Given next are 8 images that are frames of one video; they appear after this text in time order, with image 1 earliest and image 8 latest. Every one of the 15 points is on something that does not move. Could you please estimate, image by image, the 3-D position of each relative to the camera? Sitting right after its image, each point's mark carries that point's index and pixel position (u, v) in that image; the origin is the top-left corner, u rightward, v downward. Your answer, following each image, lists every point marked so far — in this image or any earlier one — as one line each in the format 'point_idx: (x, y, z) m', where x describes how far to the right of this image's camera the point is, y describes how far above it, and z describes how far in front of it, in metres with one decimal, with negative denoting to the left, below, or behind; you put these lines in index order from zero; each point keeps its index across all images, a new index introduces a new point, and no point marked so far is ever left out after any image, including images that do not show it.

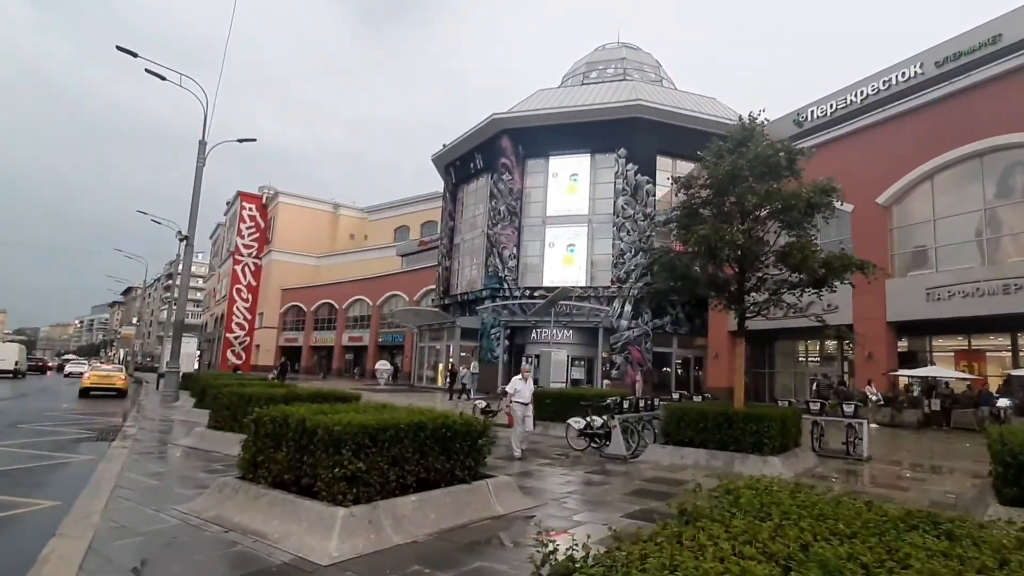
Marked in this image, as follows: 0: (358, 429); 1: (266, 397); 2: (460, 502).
0: (-1.2, -1.1, +4.9) m
1: (-4.3, -1.9, +10.4) m
2: (-0.5, -1.9, +5.3) m
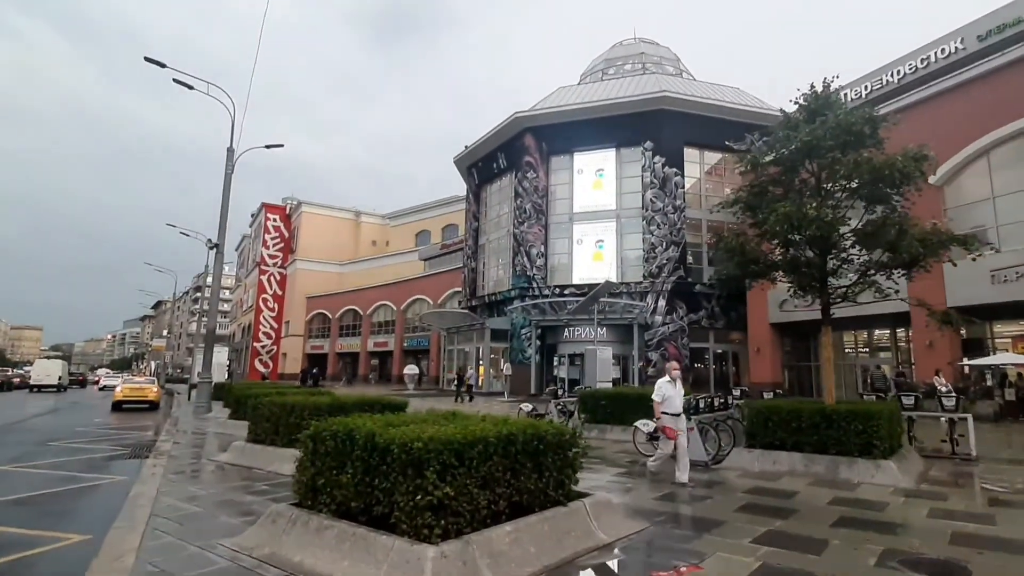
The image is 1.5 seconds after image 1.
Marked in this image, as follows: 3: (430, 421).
0: (-0.5, -1.1, +4.0) m
1: (-3.3, -1.9, +9.7) m
2: (+0.4, -1.8, +4.4) m
3: (-0.7, -1.2, +5.2) m
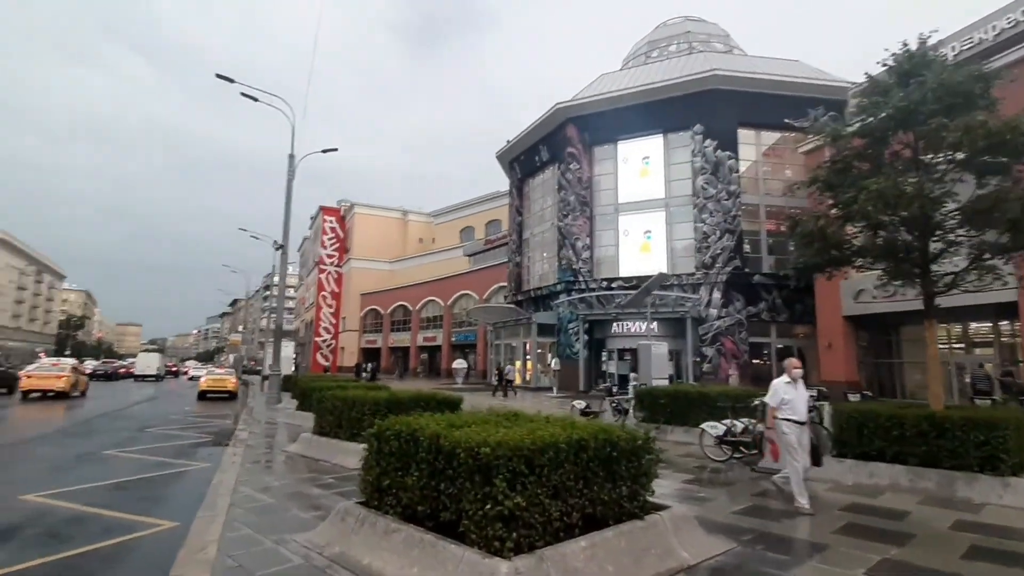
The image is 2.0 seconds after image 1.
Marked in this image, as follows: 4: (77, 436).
0: (0.0, -1.0, +3.7) m
1: (-2.4, -1.9, +9.6) m
2: (+0.9, -1.8, +4.0) m
3: (-0.1, -1.1, +4.9) m
4: (-9.5, -3.2, +12.7) m
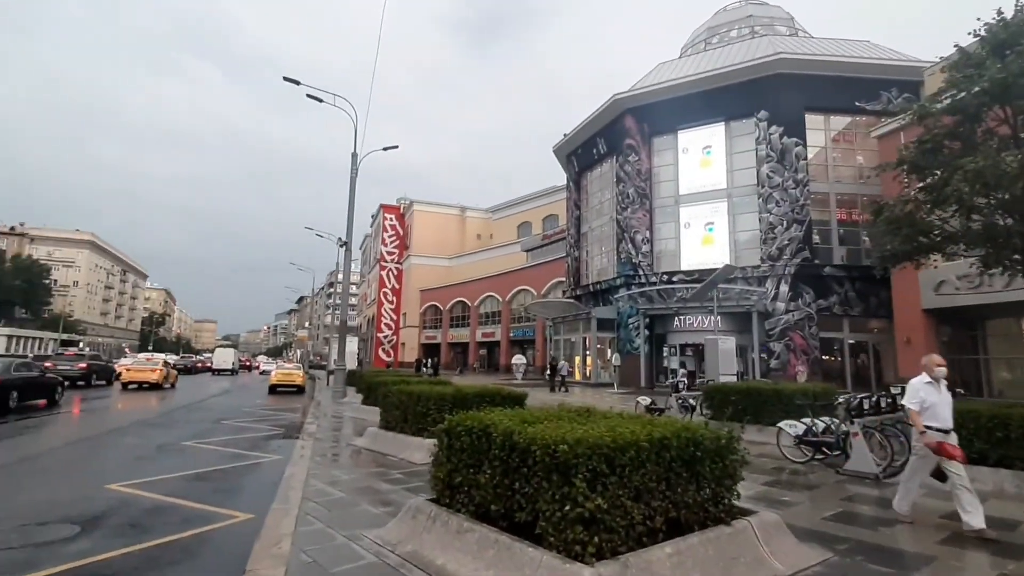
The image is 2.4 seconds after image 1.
0: (+0.5, -1.0, +3.5) m
1: (-1.3, -1.8, +9.6) m
2: (+1.4, -1.7, +3.8) m
3: (+0.5, -1.1, +4.7) m
4: (-8.0, -3.2, +13.4) m
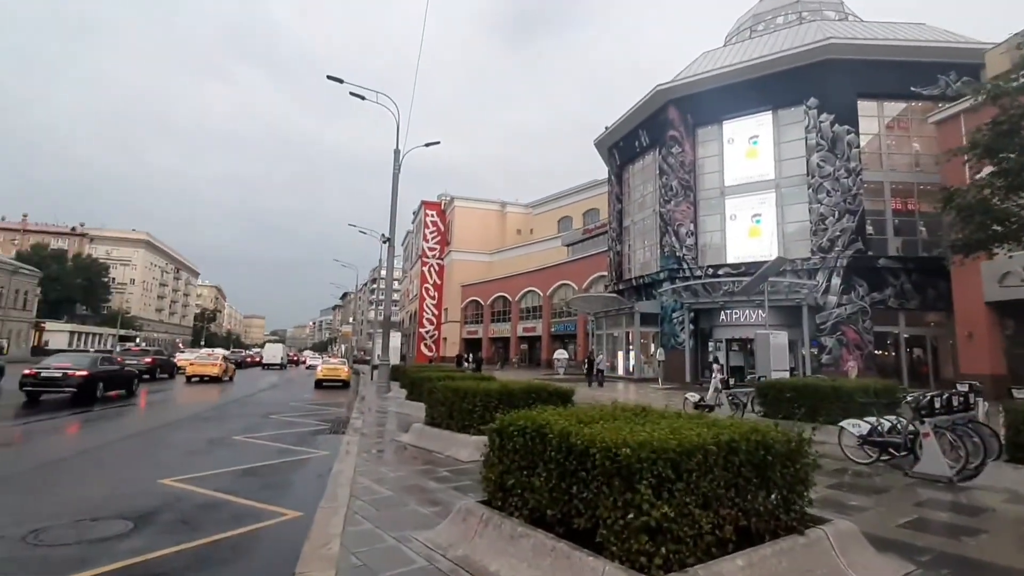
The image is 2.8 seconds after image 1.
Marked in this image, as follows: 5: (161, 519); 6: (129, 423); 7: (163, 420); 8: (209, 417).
0: (+0.8, -1.0, +3.3) m
1: (-0.6, -1.7, +9.6) m
2: (+1.7, -1.7, +3.5) m
3: (+0.9, -1.0, +4.6) m
4: (-7.0, -3.1, +13.8) m
5: (-3.6, -2.4, +6.1) m
6: (-8.6, -3.0, +13.2) m
7: (-8.2, -3.1, +13.7) m
8: (-7.5, -3.2, +14.5) m
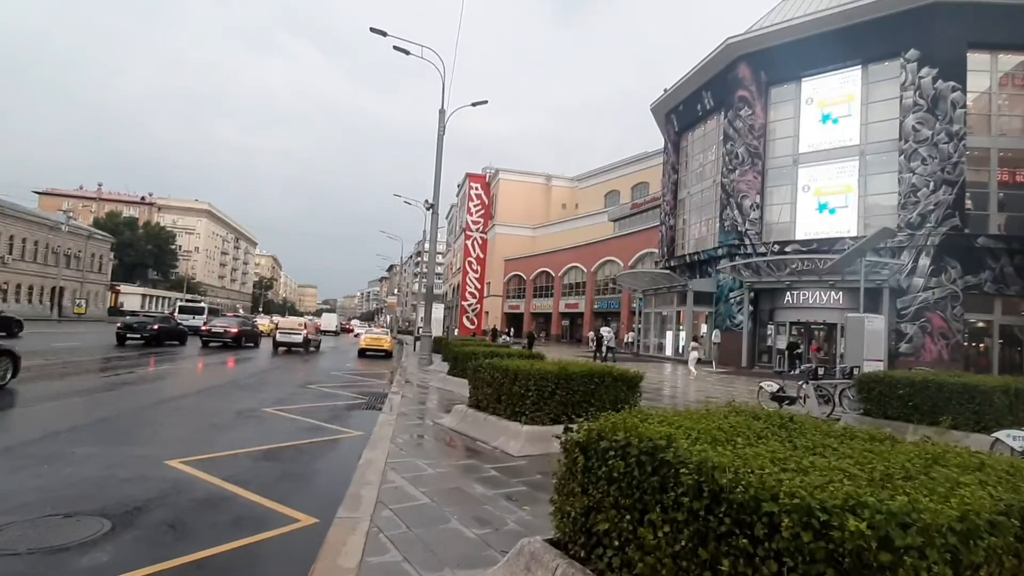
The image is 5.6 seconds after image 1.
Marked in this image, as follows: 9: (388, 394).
0: (+1.2, -0.7, +1.7) m
1: (+0.3, -1.2, +8.0) m
2: (+2.1, -1.5, +1.8) m
3: (+1.4, -0.8, +2.9) m
4: (-5.9, -2.2, +12.8) m
5: (-3.0, -1.9, +4.8) m
6: (-7.5, -2.1, +12.3) m
7: (-7.0, -2.2, +12.8) m
8: (-6.3, -2.3, +13.5) m
9: (-2.8, -2.4, +13.0) m
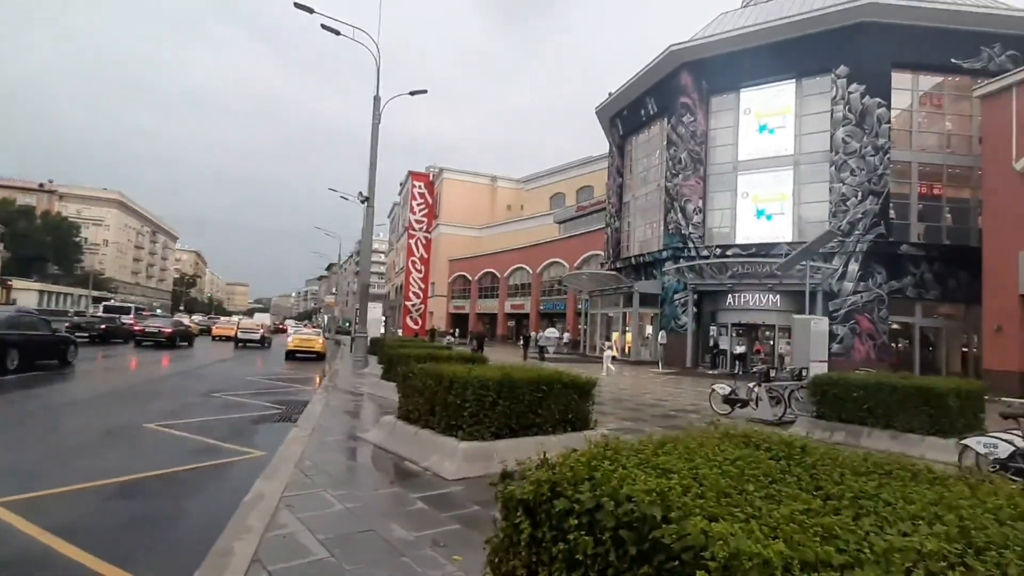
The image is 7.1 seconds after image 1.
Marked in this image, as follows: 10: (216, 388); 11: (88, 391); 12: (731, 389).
0: (+1.0, -0.7, +0.7) m
1: (-0.5, -1.2, +6.9) m
2: (+1.9, -1.4, +0.9) m
3: (+1.1, -0.7, +1.9) m
4: (-7.0, -2.1, +11.1) m
5: (-3.5, -1.8, +3.4) m
6: (-8.6, -2.0, +10.5) m
7: (-8.2, -2.1, +11.0) m
8: (-7.5, -2.1, +11.8) m
9: (-4.0, -2.3, +11.6) m
10: (-6.7, -2.3, +13.3) m
11: (-8.3, -2.1, +11.4) m
12: (+4.8, -2.3, +12.8) m
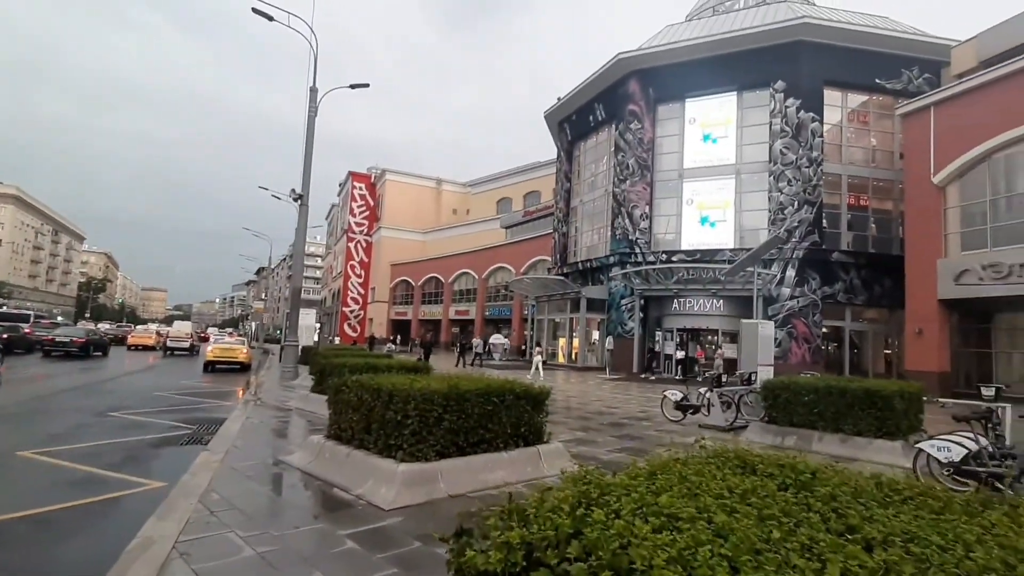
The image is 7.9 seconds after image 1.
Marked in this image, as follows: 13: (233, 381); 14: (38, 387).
0: (+1.0, -0.6, 0.0) m
1: (-1.0, -1.2, +6.1) m
2: (+1.9, -1.4, +0.3) m
3: (+1.0, -0.7, +1.2) m
4: (-7.9, -2.1, +9.6) m
5: (-3.7, -1.8, +2.3) m
6: (-9.4, -2.0, +8.9) m
7: (-9.1, -2.1, +9.4) m
8: (-8.5, -2.2, +10.3) m
9: (-5.0, -2.4, +10.4) m
10: (-7.8, -2.3, +11.8) m
11: (-9.3, -2.1, +9.9) m
12: (+3.7, -2.4, +12.4) m
13: (-9.1, -3.0, +19.4) m
14: (-11.6, -2.4, +14.5) m
